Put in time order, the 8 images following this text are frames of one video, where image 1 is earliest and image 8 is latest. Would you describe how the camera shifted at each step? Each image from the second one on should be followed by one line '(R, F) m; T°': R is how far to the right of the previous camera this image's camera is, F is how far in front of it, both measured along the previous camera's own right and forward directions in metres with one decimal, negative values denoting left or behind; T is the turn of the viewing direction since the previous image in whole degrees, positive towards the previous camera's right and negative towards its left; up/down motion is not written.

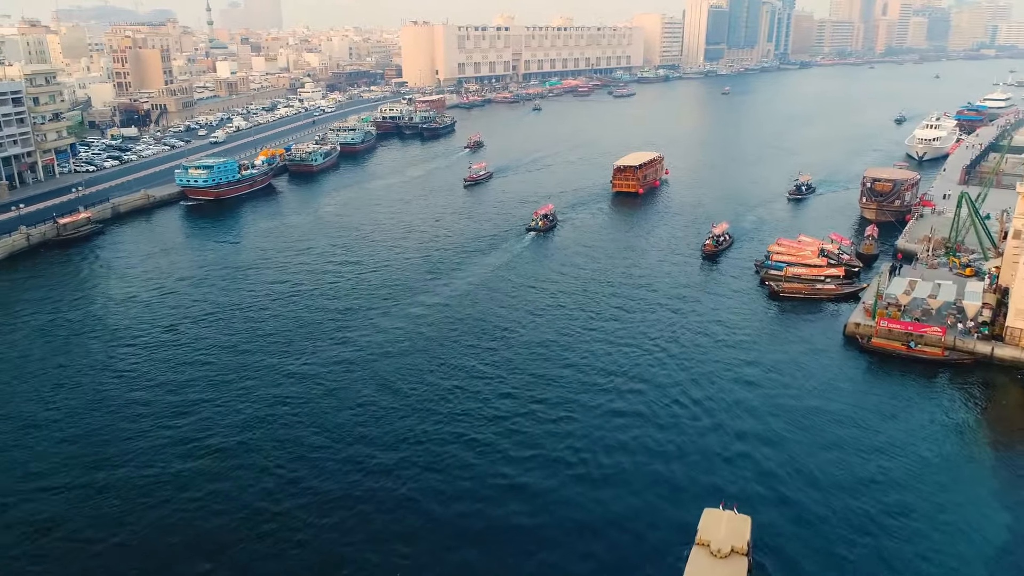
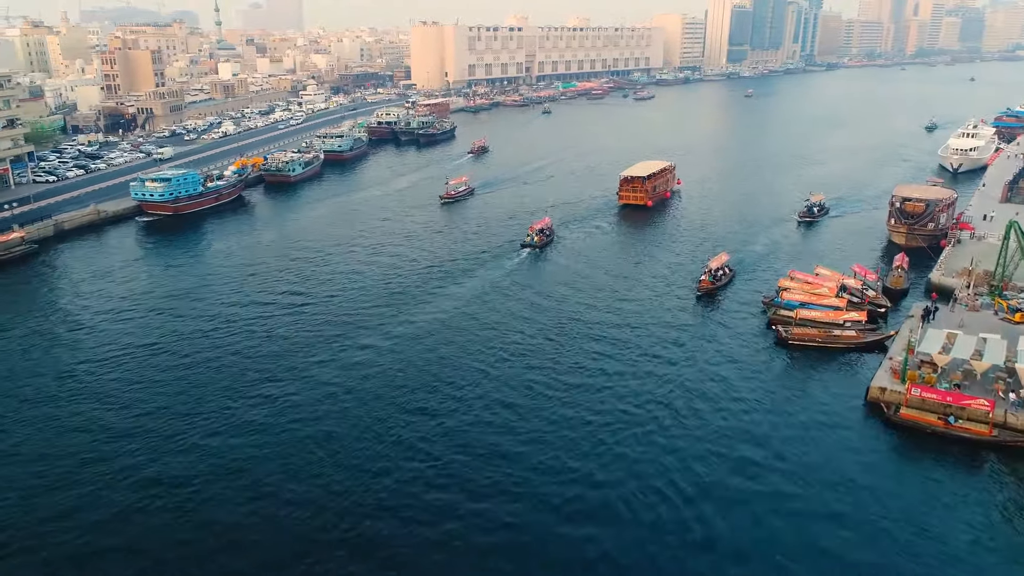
(+3.5, +7.7) m; -2°
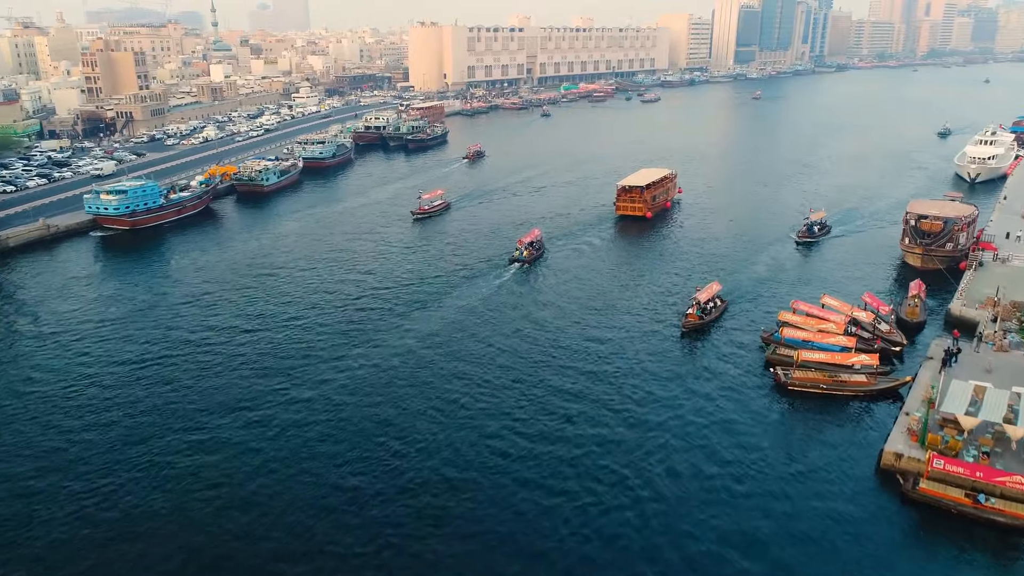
(+2.3, +5.3) m; -1°
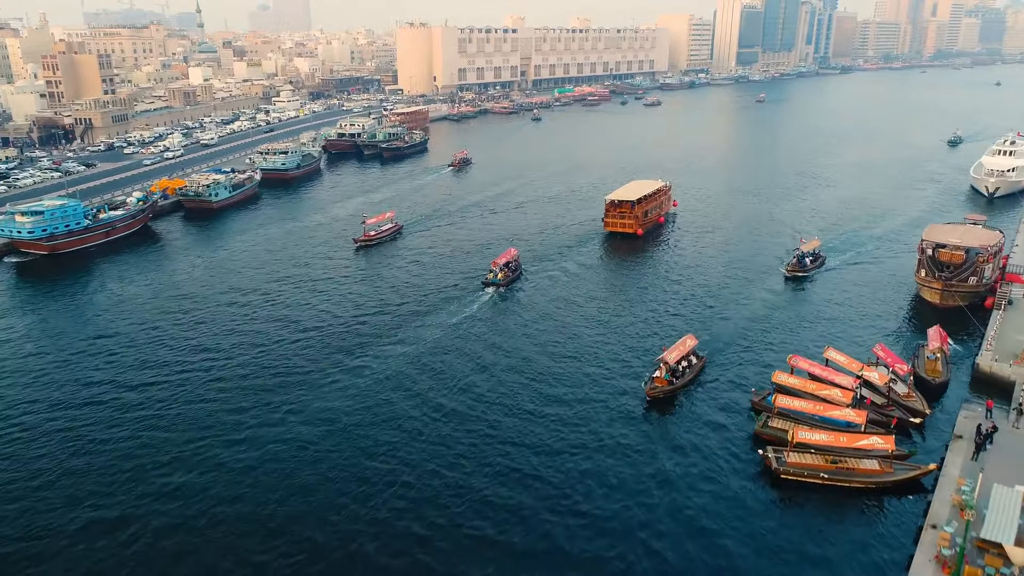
(+3.1, +7.5) m; 0°
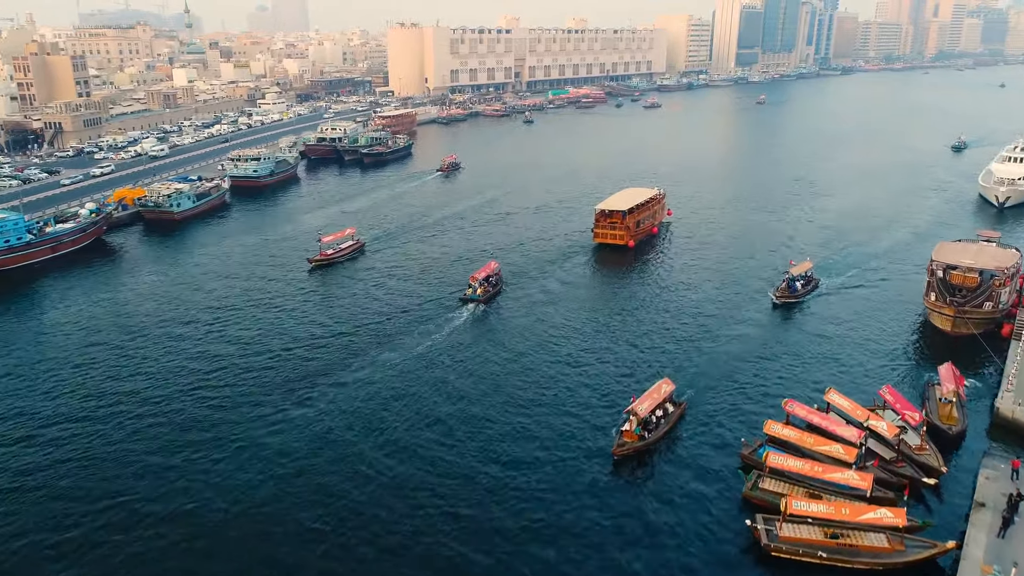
(+1.9, +4.6) m; 0°
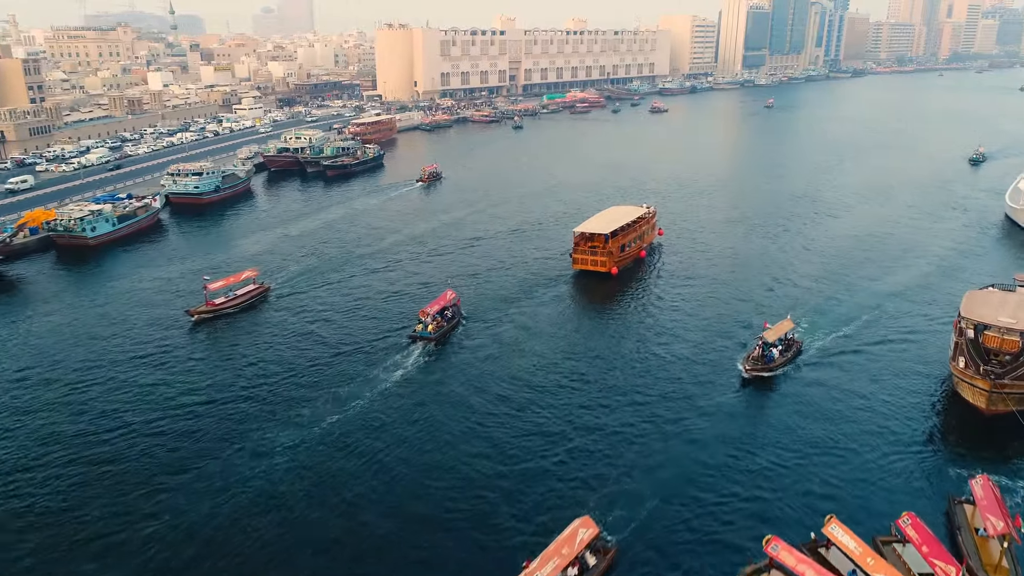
(+4.0, +9.0) m; -1°
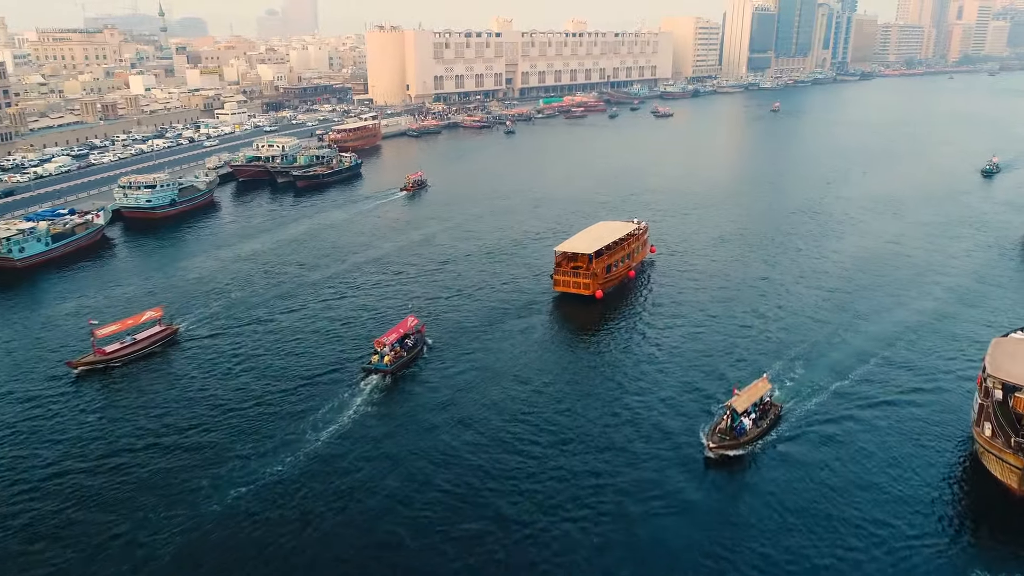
(+2.8, +6.0) m; 0°
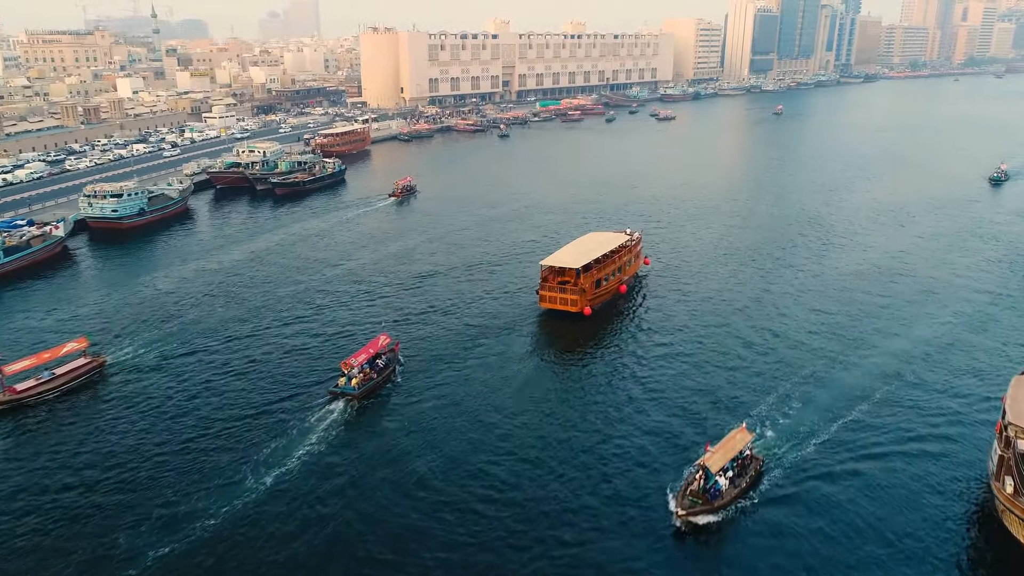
(+1.6, +3.7) m; 0°
